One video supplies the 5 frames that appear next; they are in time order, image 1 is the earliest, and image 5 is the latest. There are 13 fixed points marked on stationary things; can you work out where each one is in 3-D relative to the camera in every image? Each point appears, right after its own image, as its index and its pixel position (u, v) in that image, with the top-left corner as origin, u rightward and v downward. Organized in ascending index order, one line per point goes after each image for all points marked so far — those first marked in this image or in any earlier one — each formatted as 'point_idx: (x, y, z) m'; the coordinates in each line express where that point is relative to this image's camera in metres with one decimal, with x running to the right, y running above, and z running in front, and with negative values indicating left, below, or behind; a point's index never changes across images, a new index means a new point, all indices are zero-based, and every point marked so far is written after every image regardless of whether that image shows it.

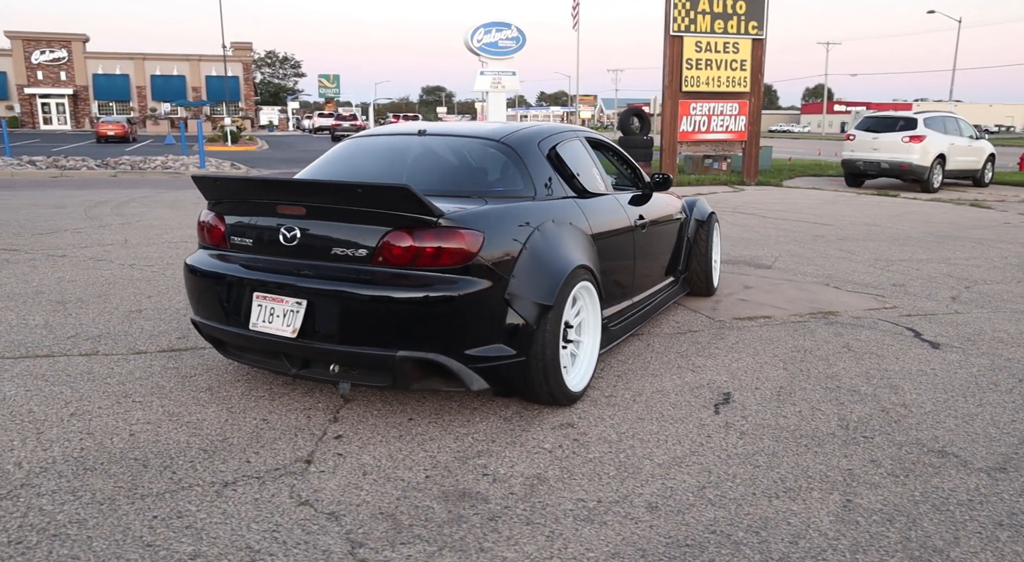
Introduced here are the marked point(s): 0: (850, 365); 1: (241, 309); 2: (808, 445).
0: (+2.2, -0.6, +4.3) m
1: (-1.2, -0.1, +3.0) m
2: (+1.4, -0.8, +3.0) m
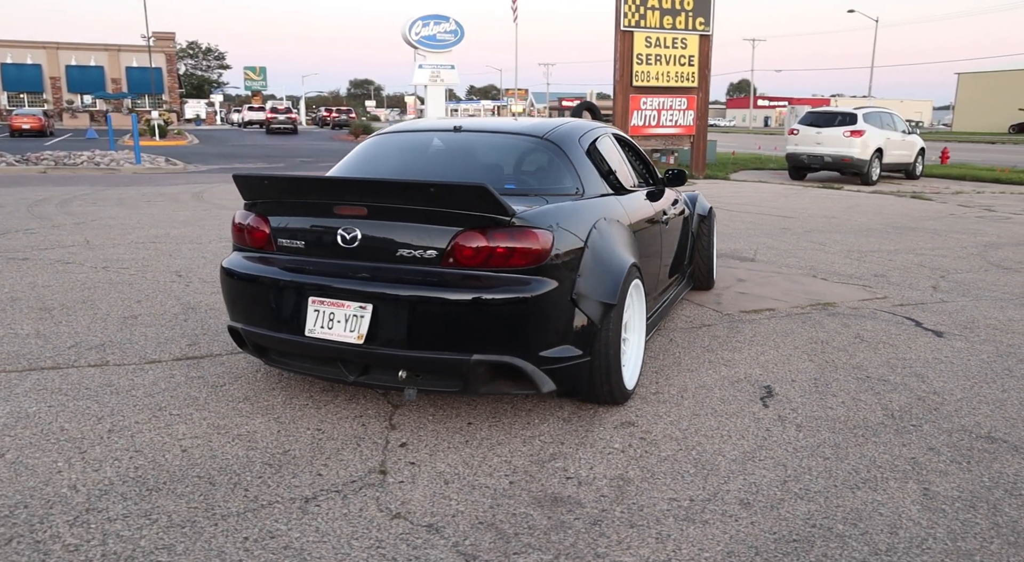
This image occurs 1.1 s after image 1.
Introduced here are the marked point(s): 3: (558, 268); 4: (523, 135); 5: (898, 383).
0: (+2.4, -0.5, +4.4) m
1: (-1.0, -0.2, +2.9) m
2: (+1.6, -0.7, +3.1) m
3: (+0.2, +0.1, +2.8) m
4: (+0.1, +0.8, +3.8) m
5: (+2.3, -0.6, +3.9) m
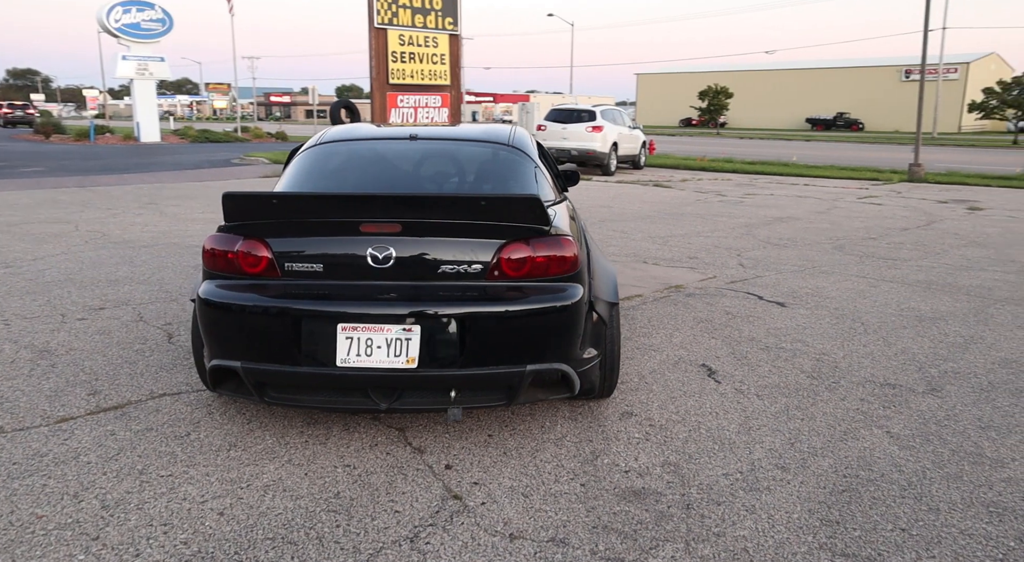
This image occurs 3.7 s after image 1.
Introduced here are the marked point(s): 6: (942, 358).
0: (+1.9, -0.4, +5.2) m
1: (-0.8, -0.3, +2.6) m
2: (+1.6, -0.6, +3.6) m
3: (+0.3, 0.0, +2.9) m
4: (-0.2, +0.8, +3.8) m
5: (+2.0, -0.5, +4.6) m
6: (+2.9, -0.5, +4.5) m
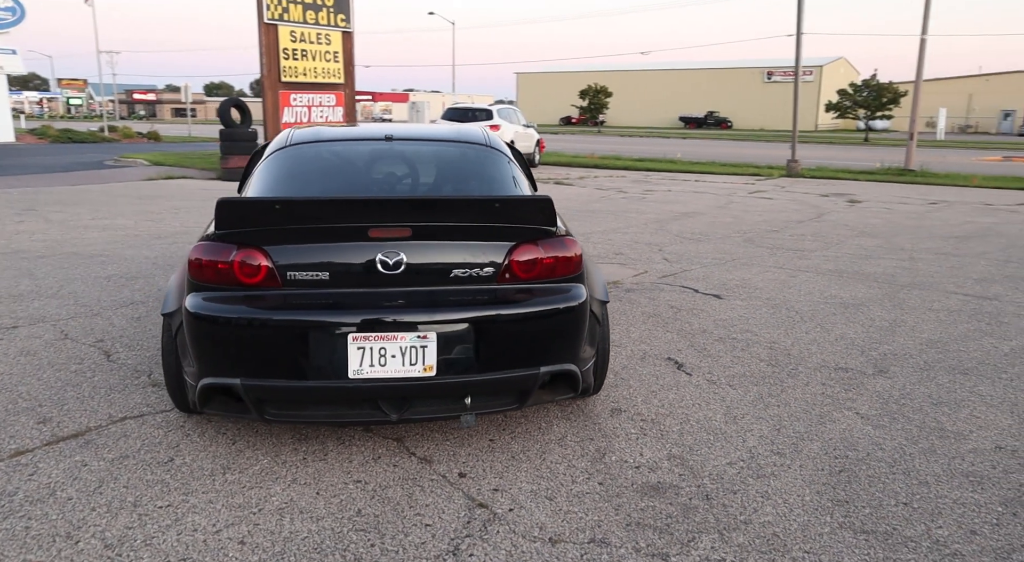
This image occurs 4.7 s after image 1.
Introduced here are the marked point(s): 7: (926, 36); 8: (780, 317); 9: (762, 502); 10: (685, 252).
0: (+1.6, -0.4, +5.4) m
1: (-0.7, -0.3, +2.5) m
2: (+1.5, -0.6, +3.9) m
3: (+0.3, 0.0, +2.9) m
4: (-0.3, +0.7, +3.8) m
5: (+1.7, -0.5, +4.8) m
6: (+2.7, -0.4, +4.9) m
7: (+12.2, +7.4, +19.9) m
8: (+2.4, -0.3, +5.8) m
9: (+0.9, -0.8, +2.5) m
10: (+2.8, +0.5, +10.4) m
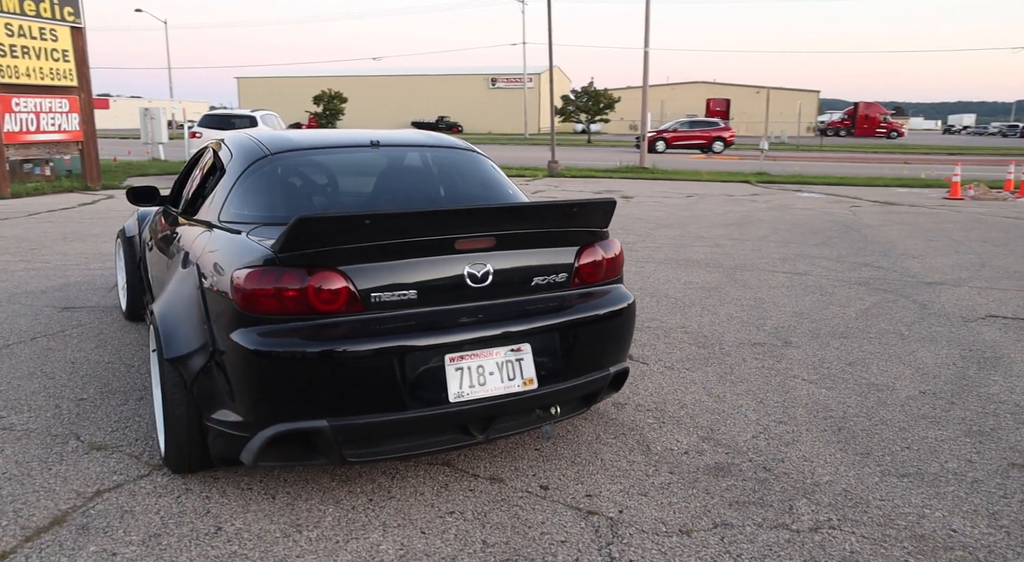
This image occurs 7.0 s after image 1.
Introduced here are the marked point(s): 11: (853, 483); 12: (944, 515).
0: (+0.9, -0.3, +5.8) m
1: (-0.3, -0.4, +2.3) m
2: (+1.4, -0.5, +4.3) m
3: (+0.5, 0.0, +3.1) m
4: (-0.5, +0.7, +3.6) m
5: (+1.2, -0.4, +5.3) m
6: (+2.1, -0.3, +5.7) m
7: (+5.7, +7.9, +22.9) m
8: (+1.5, -0.2, +6.4) m
9: (+1.3, -0.8, +2.8) m
10: (+0.4, +0.5, +11.0) m
11: (+1.3, -0.8, +2.6) m
12: (+1.5, -0.8, +2.4) m
